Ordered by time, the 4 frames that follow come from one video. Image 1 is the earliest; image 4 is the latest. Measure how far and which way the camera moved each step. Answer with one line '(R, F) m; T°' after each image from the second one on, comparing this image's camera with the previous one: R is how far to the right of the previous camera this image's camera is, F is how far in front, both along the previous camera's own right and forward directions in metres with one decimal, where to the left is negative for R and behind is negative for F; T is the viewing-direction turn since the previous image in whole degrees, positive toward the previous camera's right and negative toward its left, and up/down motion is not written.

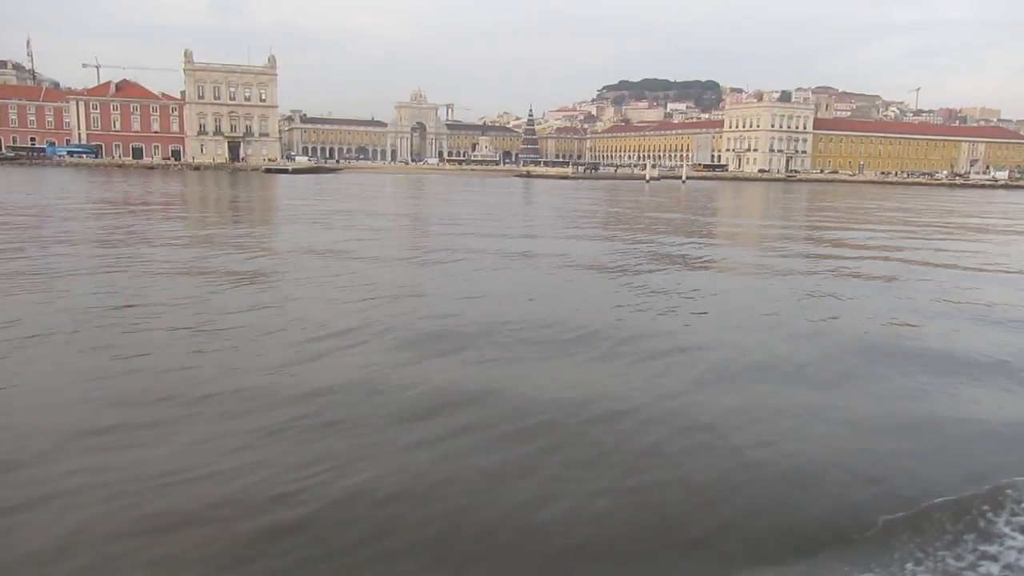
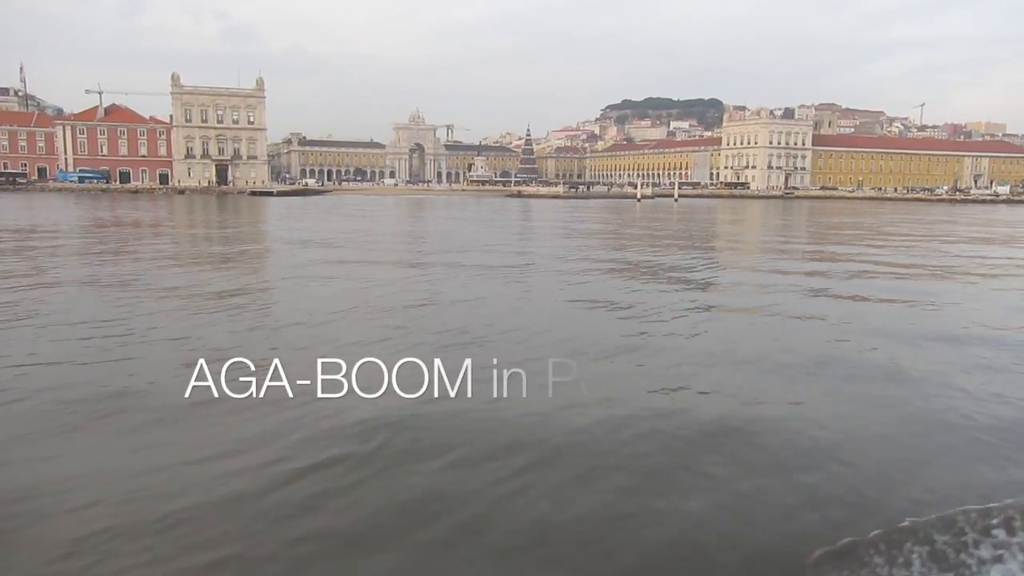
(+1.3, +1.2) m; -1°
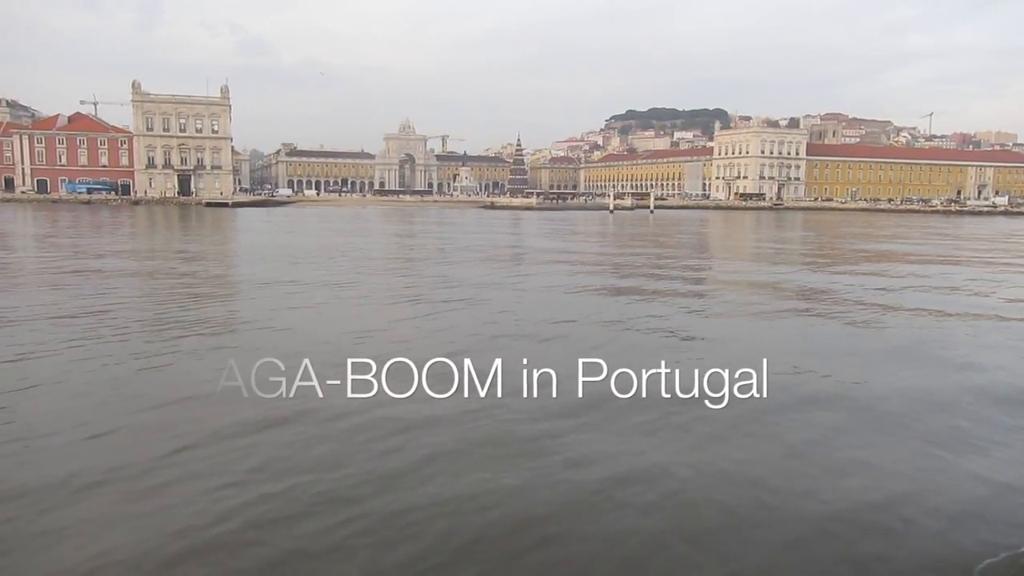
(+2.9, +2.8) m; -1°
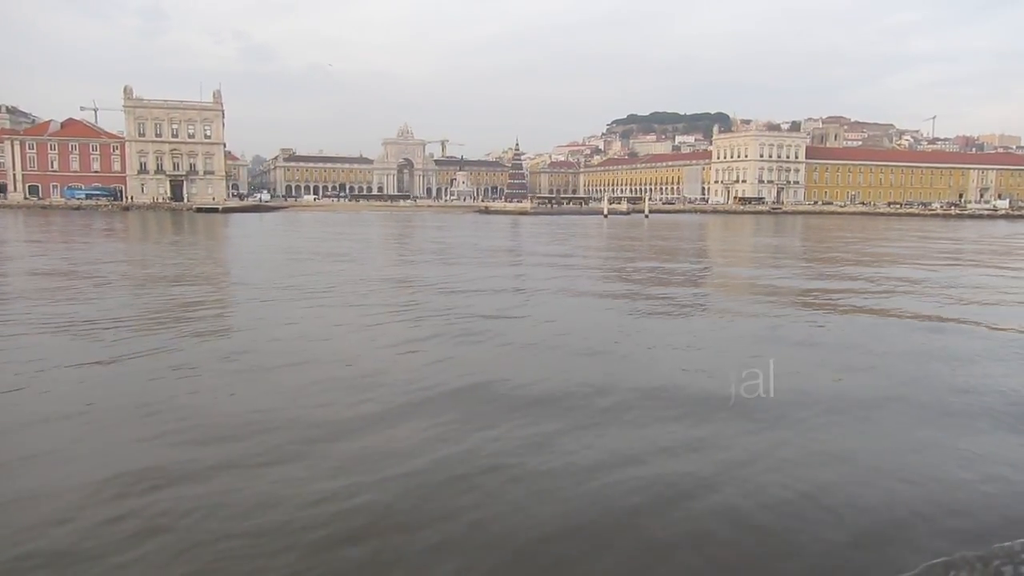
(+0.6, +0.7) m; 0°
